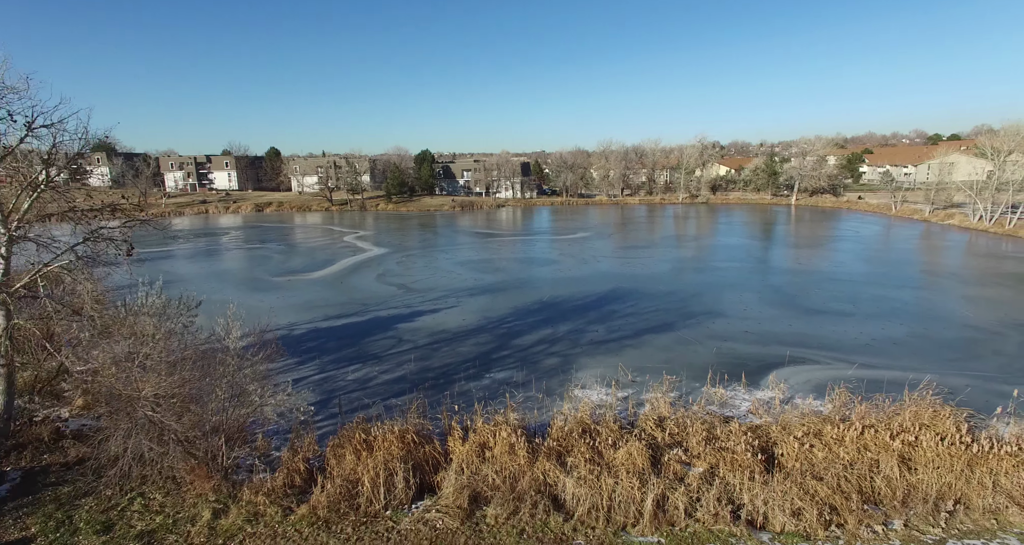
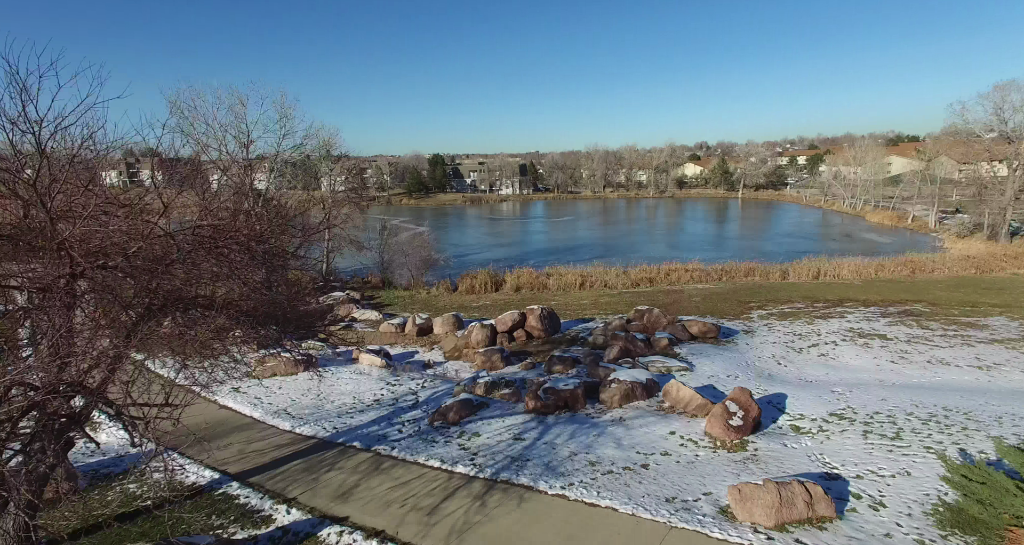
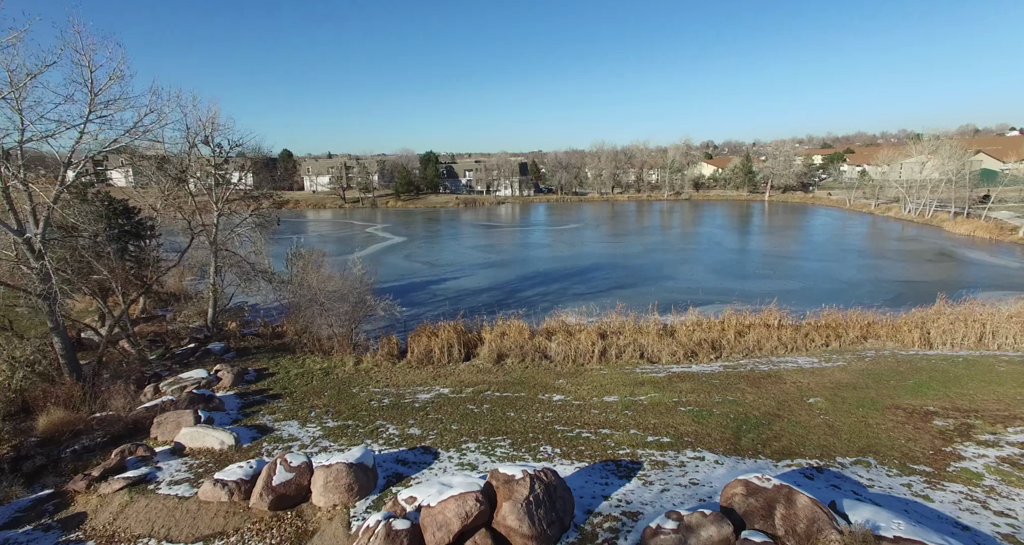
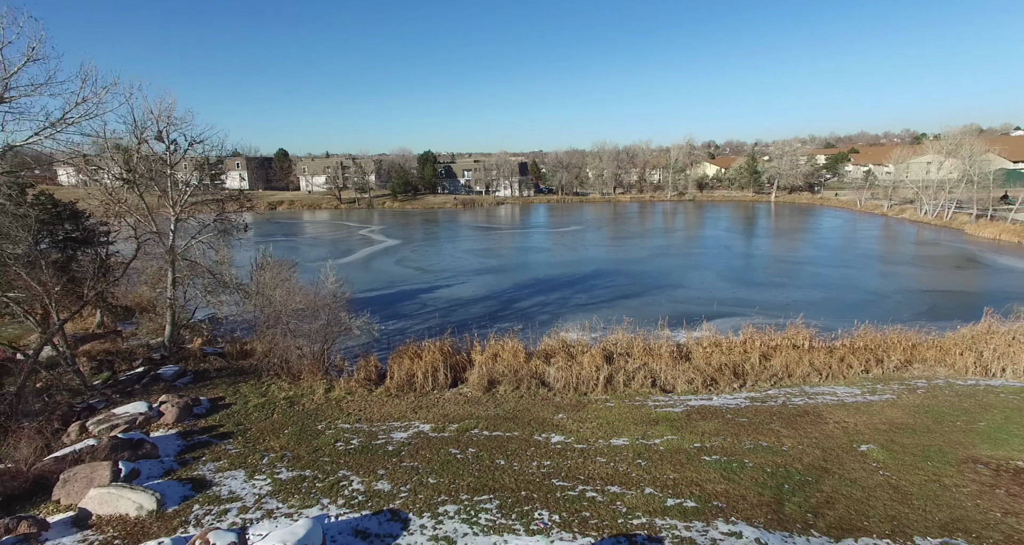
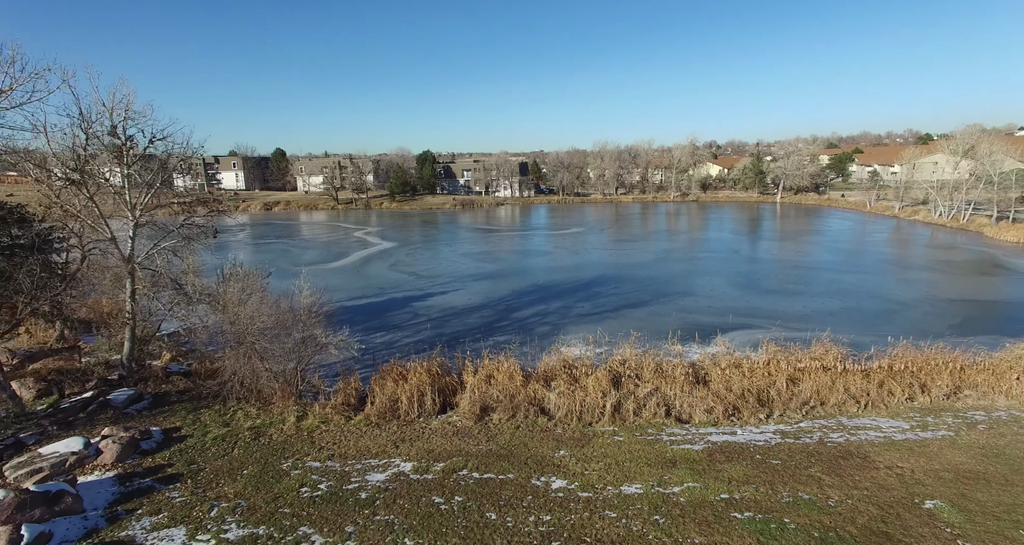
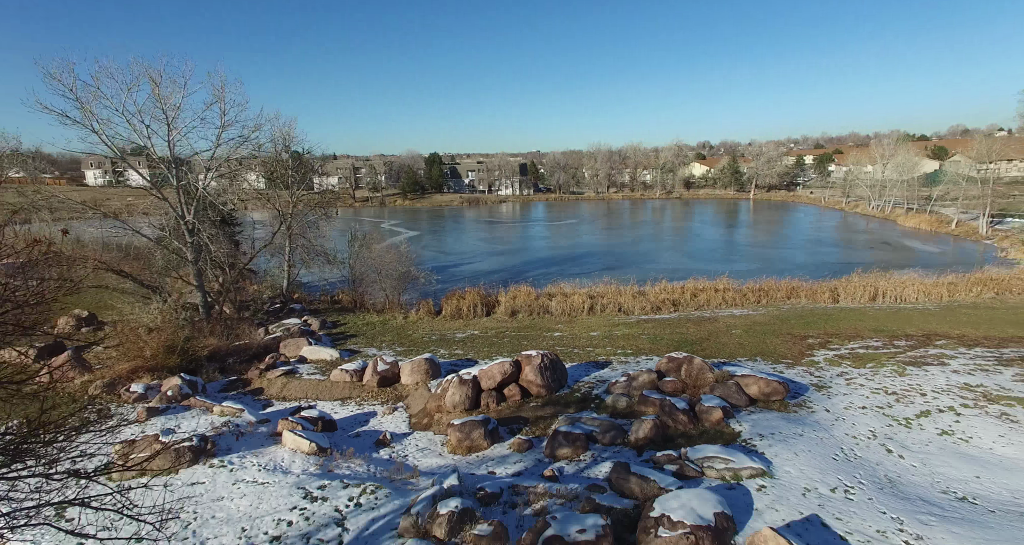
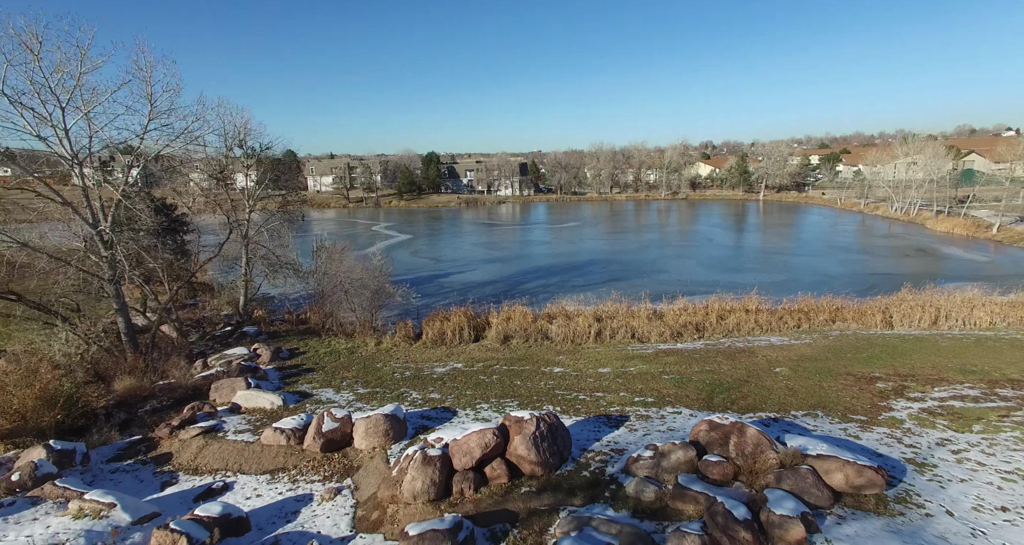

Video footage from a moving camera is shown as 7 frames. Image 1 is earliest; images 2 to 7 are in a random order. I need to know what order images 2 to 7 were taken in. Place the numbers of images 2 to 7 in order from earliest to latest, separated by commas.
5, 4, 3, 7, 6, 2
